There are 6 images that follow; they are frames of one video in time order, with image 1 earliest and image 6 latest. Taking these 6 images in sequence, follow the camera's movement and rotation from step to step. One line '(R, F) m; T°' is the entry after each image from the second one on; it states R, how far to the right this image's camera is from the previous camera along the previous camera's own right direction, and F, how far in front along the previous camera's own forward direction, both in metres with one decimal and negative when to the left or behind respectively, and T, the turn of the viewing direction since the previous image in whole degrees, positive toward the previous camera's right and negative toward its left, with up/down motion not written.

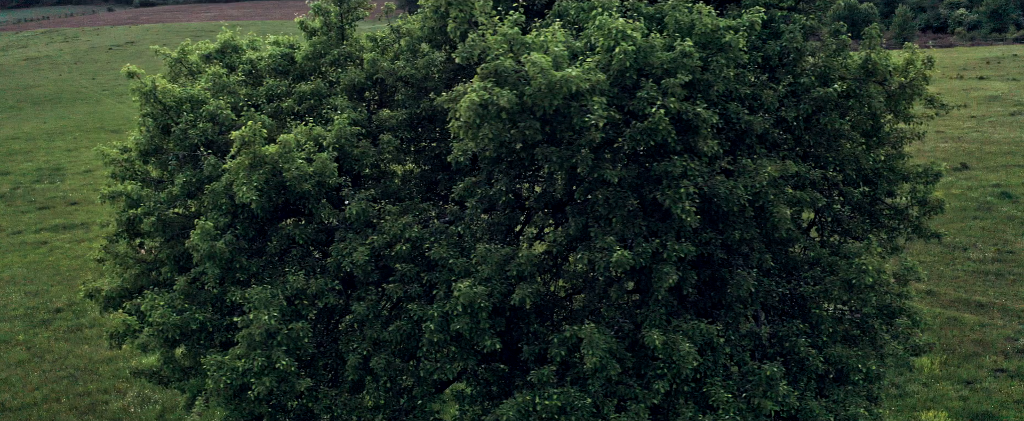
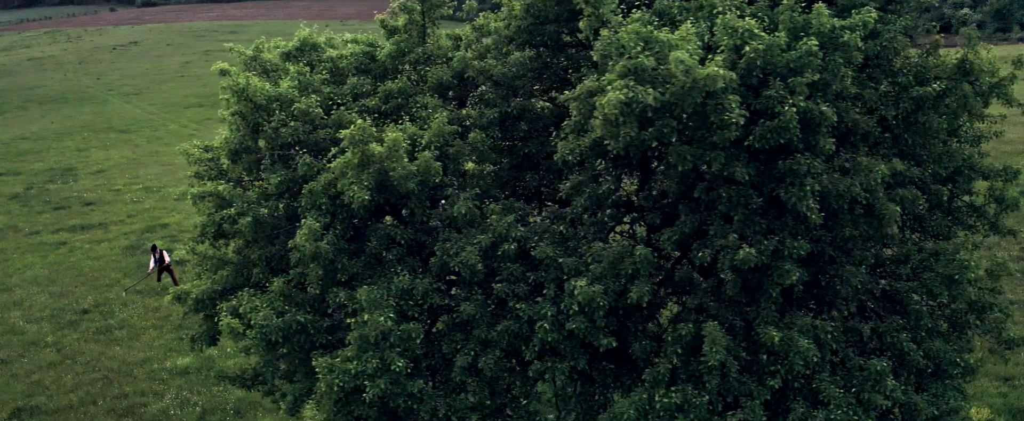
(-2.6, +0.1) m; +2°
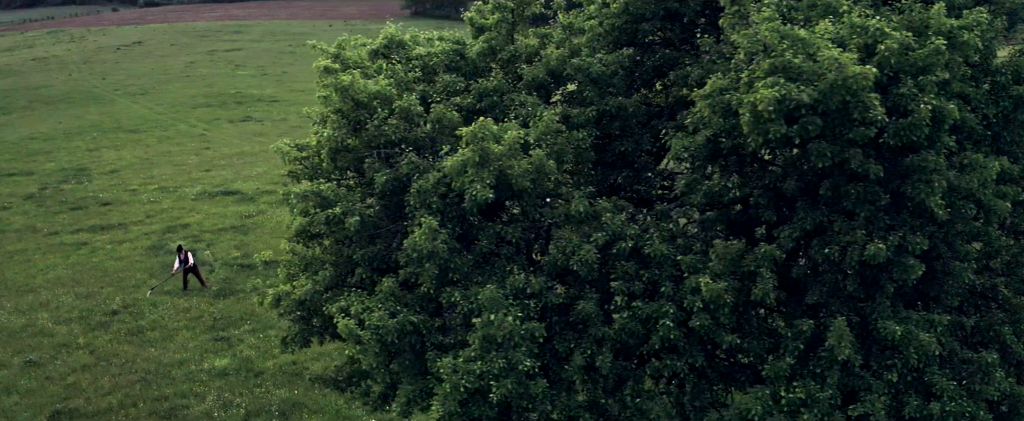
(-2.9, 0.0) m; +2°
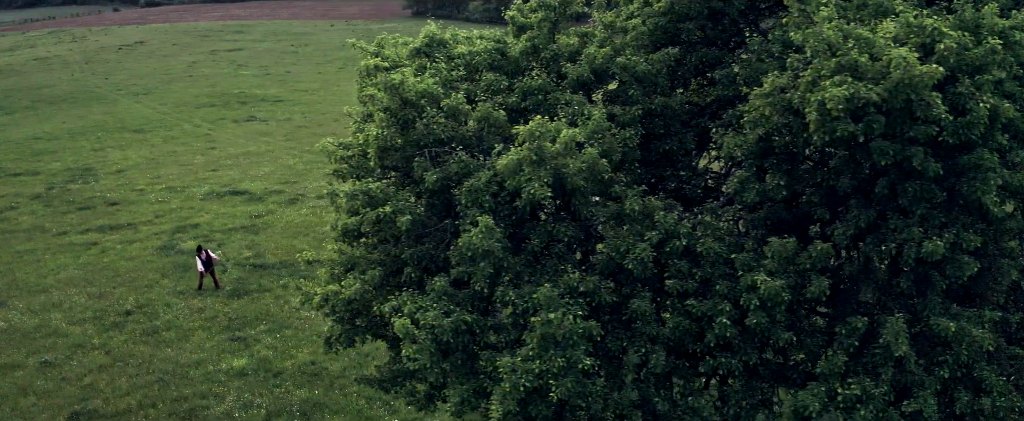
(-1.3, 0.0) m; +1°
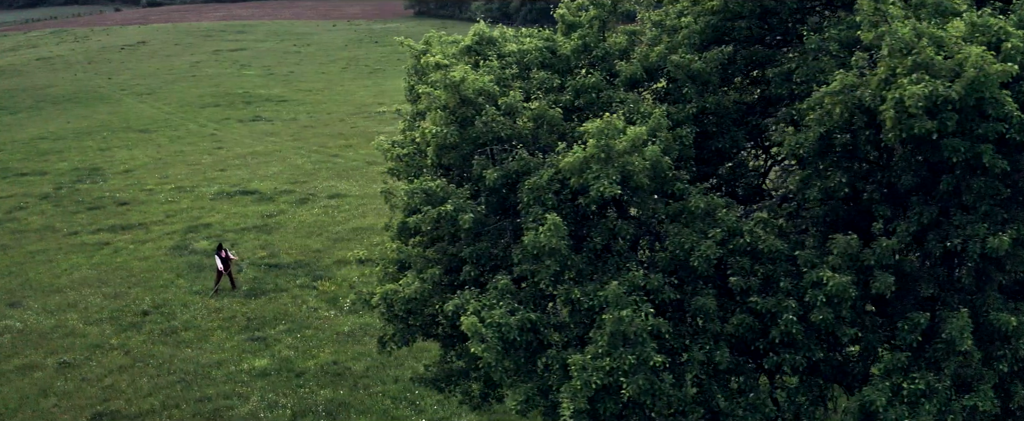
(-1.6, 0.0) m; +1°
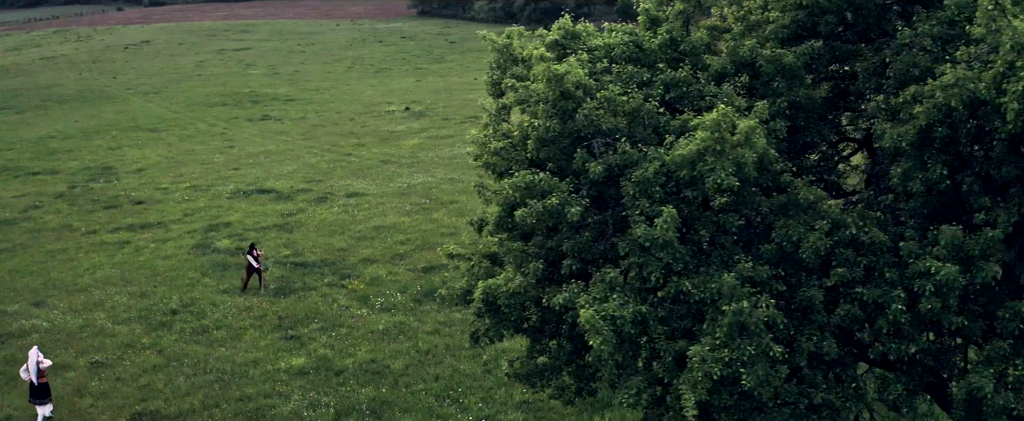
(-2.8, 0.0) m; +2°
